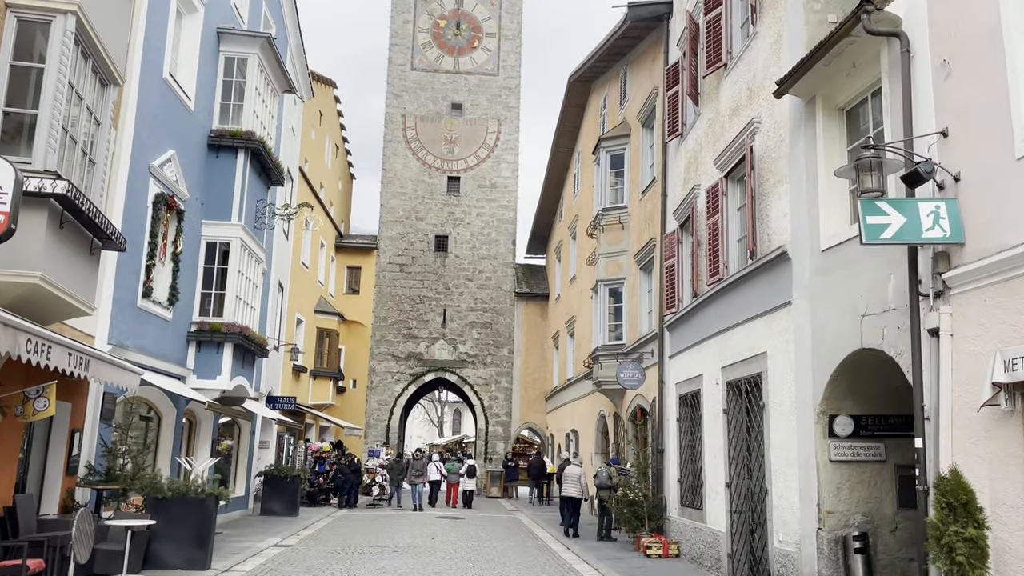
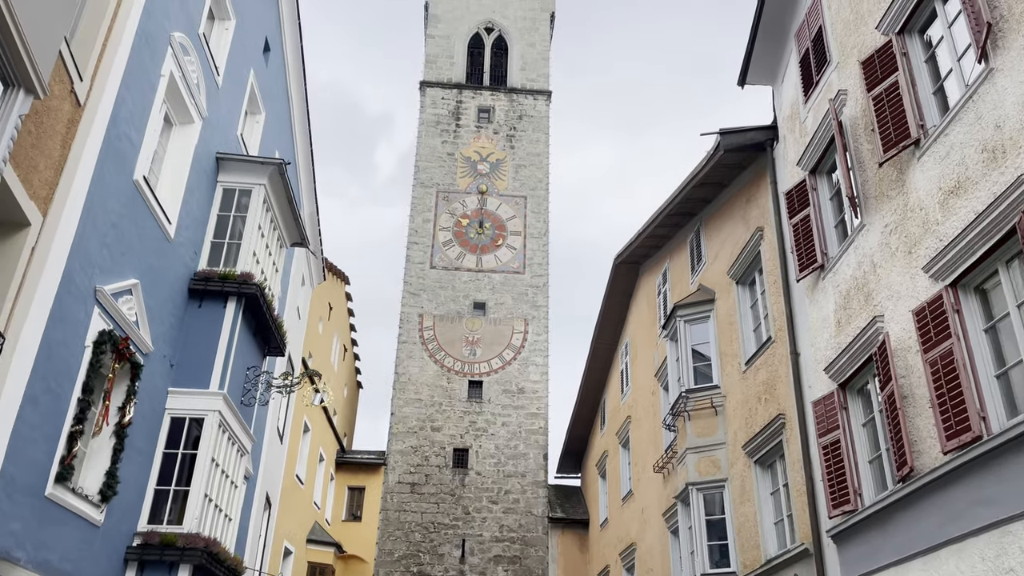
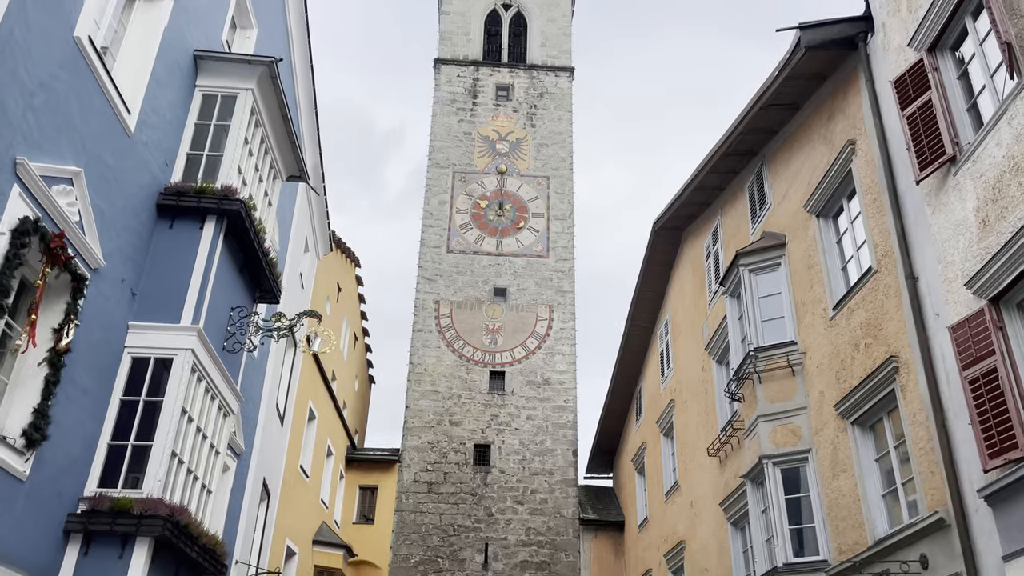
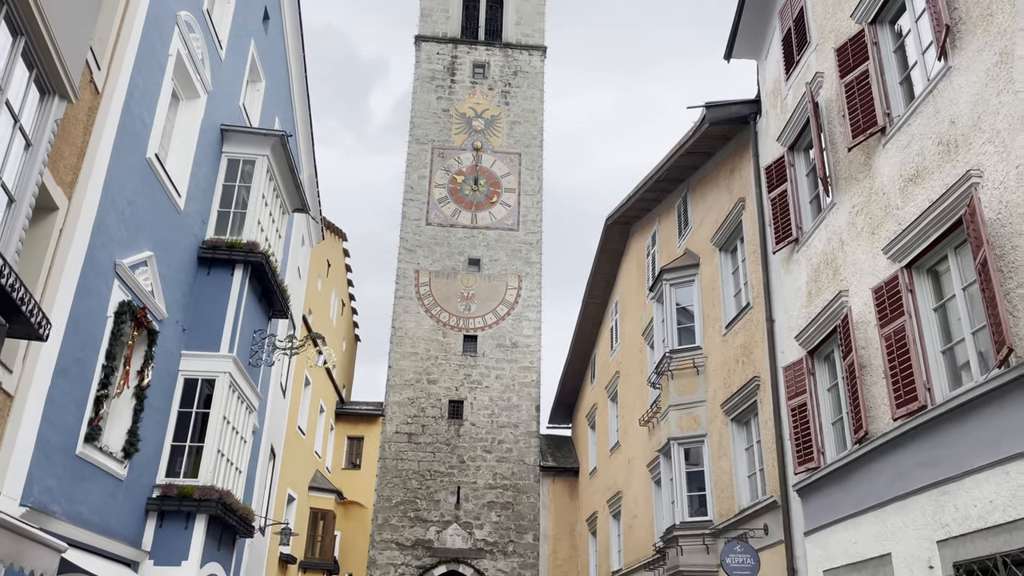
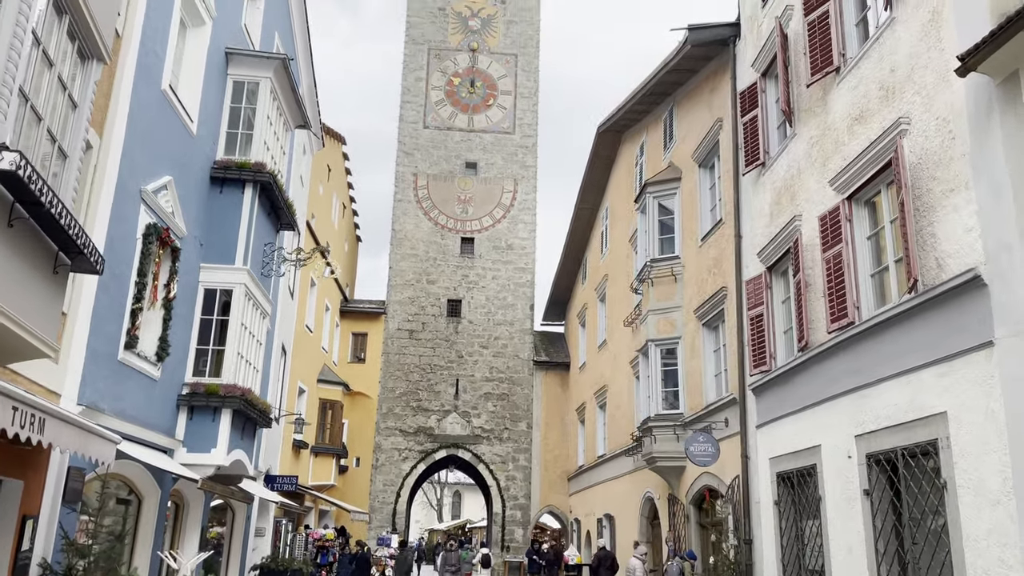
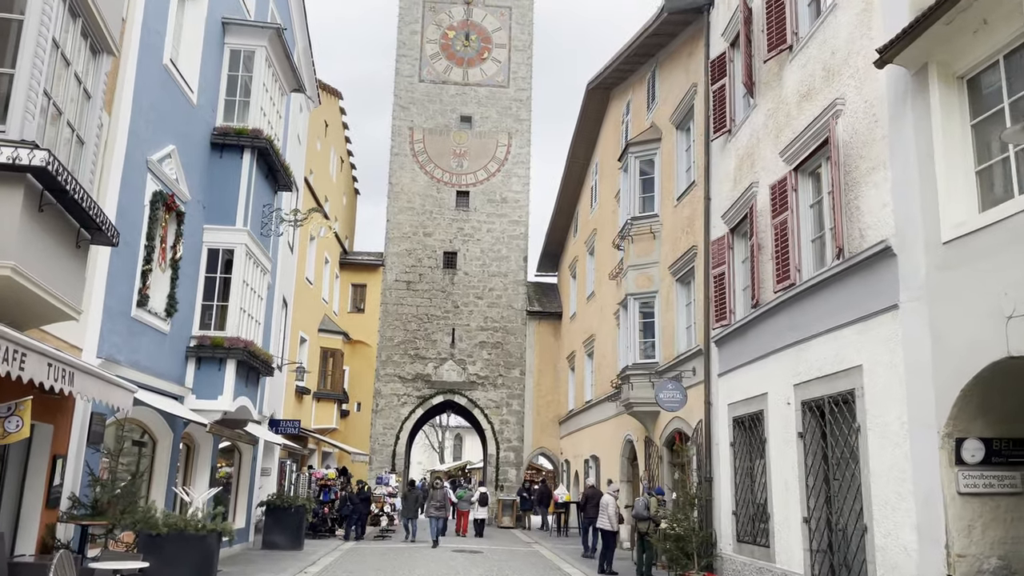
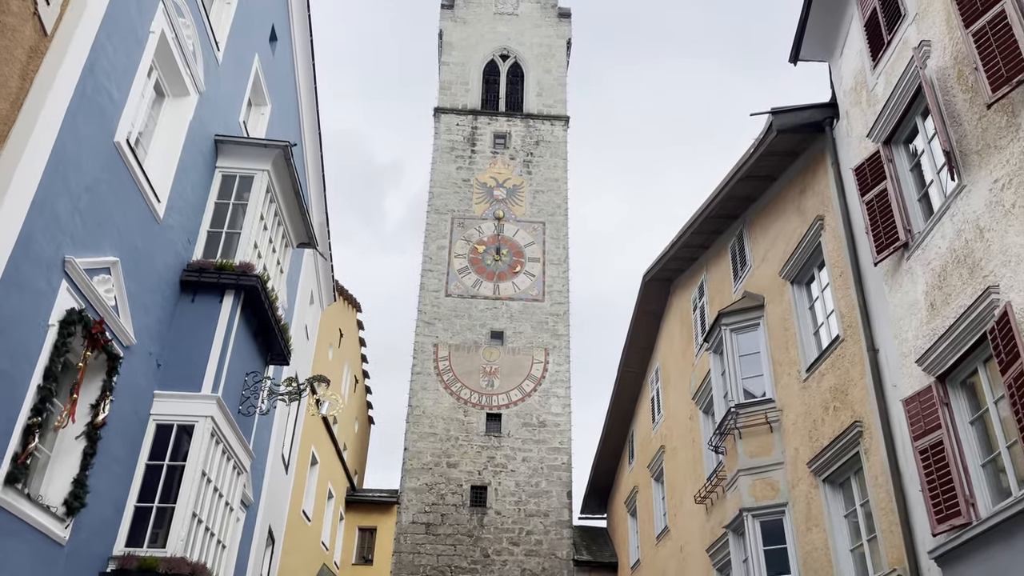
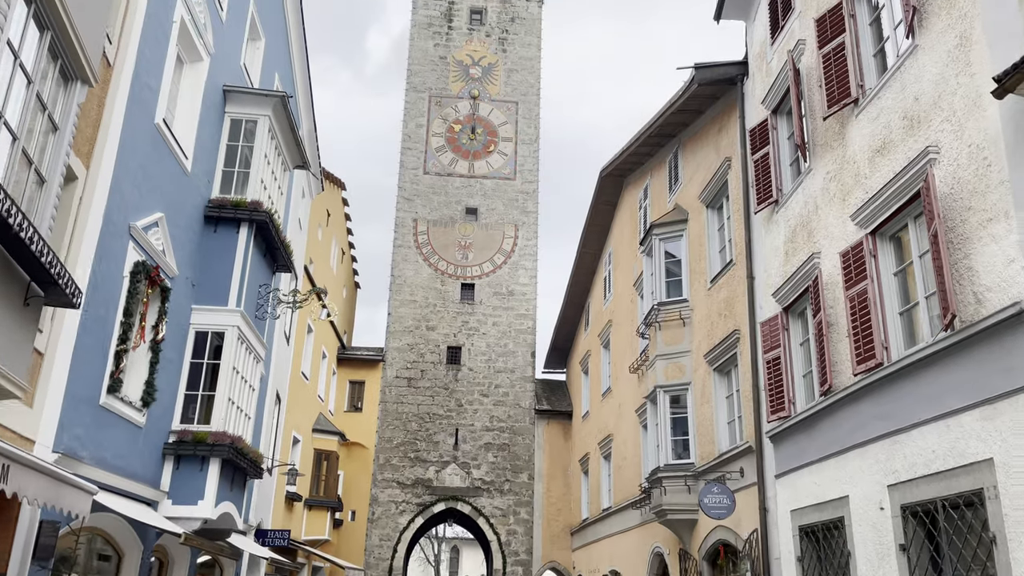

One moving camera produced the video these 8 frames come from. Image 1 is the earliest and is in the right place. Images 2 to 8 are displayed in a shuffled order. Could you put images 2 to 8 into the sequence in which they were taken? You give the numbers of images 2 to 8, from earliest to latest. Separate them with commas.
6, 5, 8, 4, 2, 7, 3
